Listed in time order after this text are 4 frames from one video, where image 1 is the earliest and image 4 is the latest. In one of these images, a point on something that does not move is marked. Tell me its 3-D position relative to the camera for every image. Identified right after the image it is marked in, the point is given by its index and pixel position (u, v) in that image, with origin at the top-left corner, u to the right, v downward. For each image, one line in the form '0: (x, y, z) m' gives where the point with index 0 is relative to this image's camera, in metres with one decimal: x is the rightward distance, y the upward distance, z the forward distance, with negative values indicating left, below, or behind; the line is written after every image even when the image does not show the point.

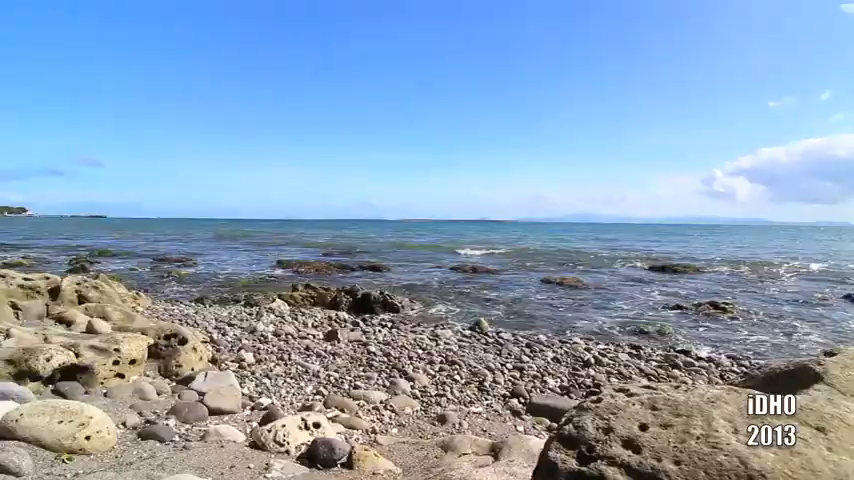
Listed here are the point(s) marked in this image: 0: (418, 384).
0: (-0.1, -2.1, +8.2) m
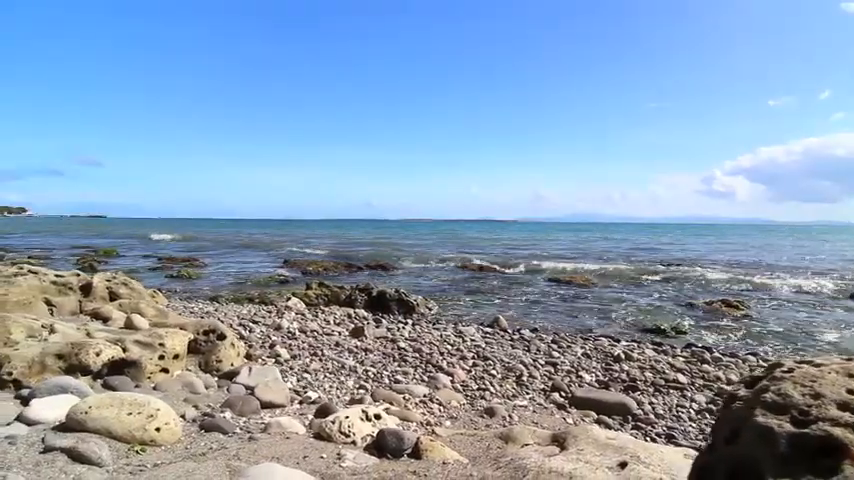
0: (+0.4, -2.1, +8.2) m
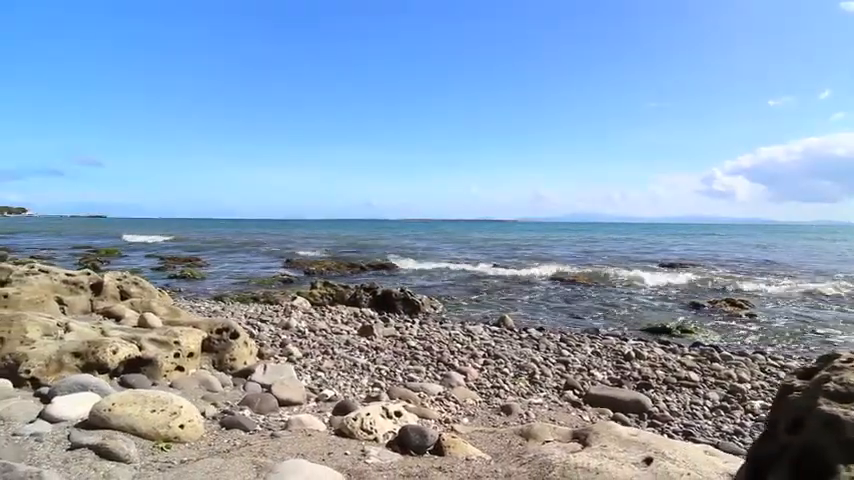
0: (+0.6, -2.0, +8.2) m
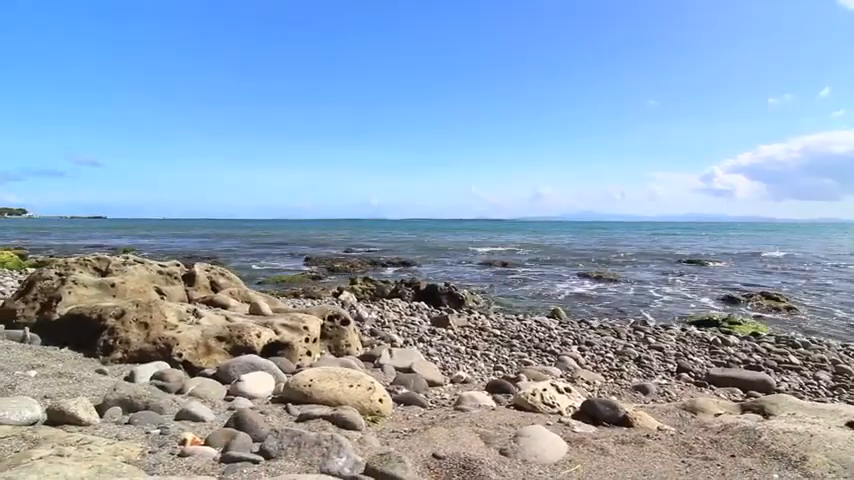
0: (+2.3, -1.8, +8.4) m
